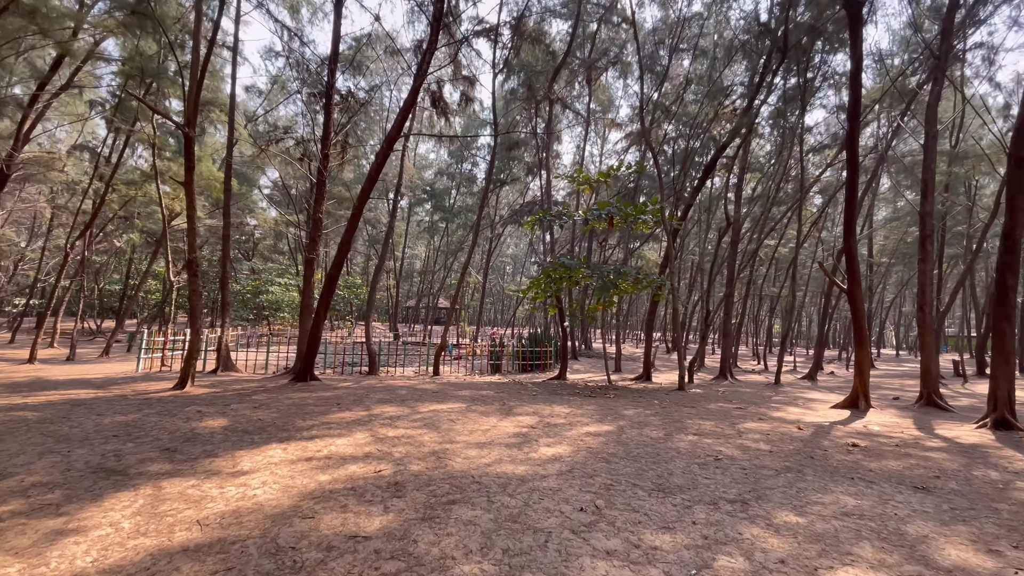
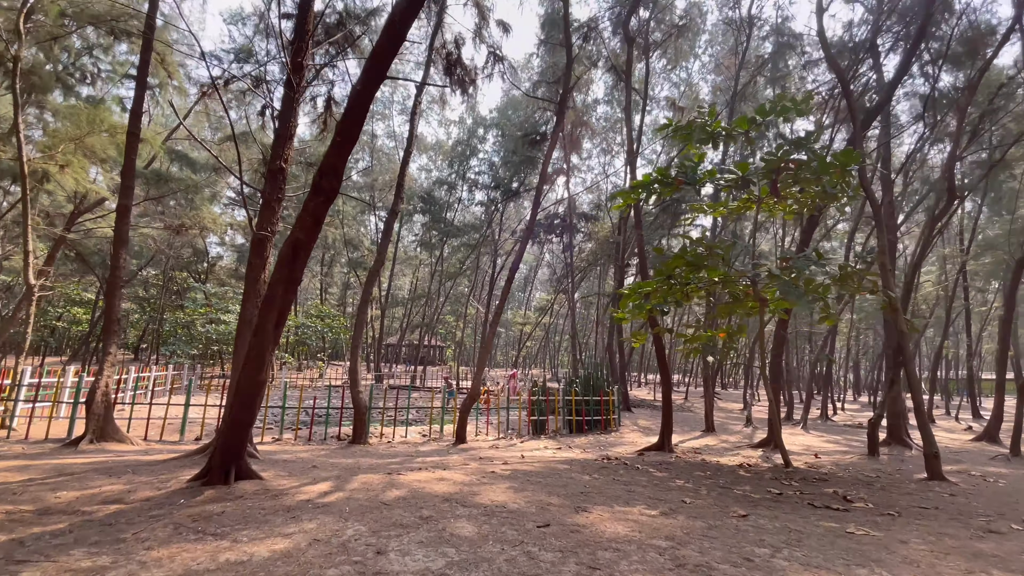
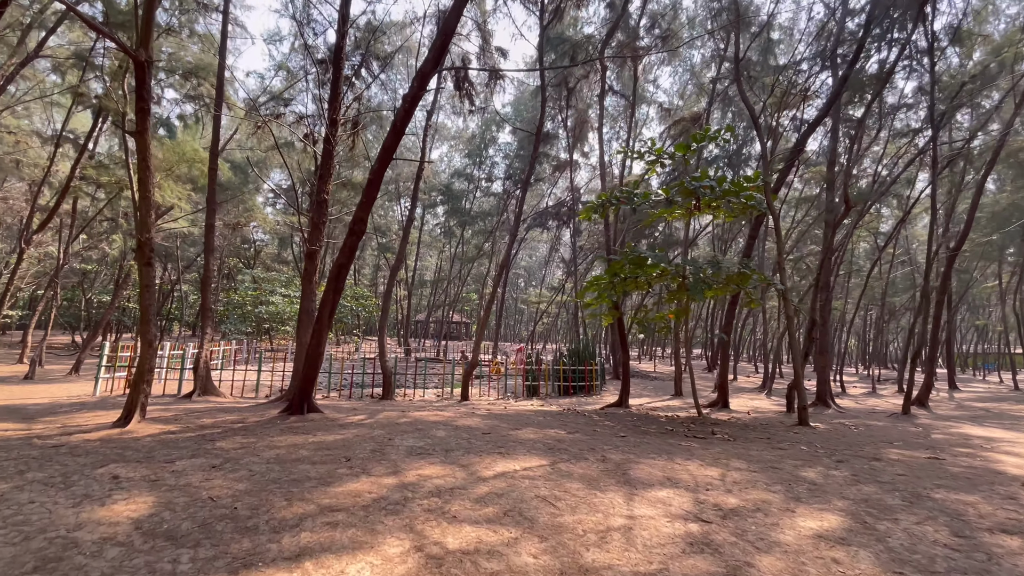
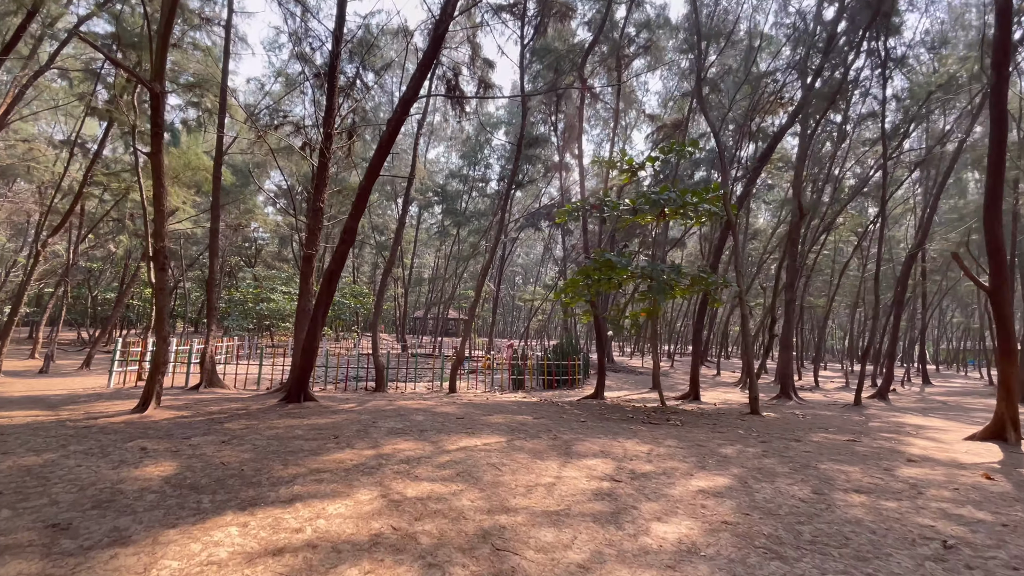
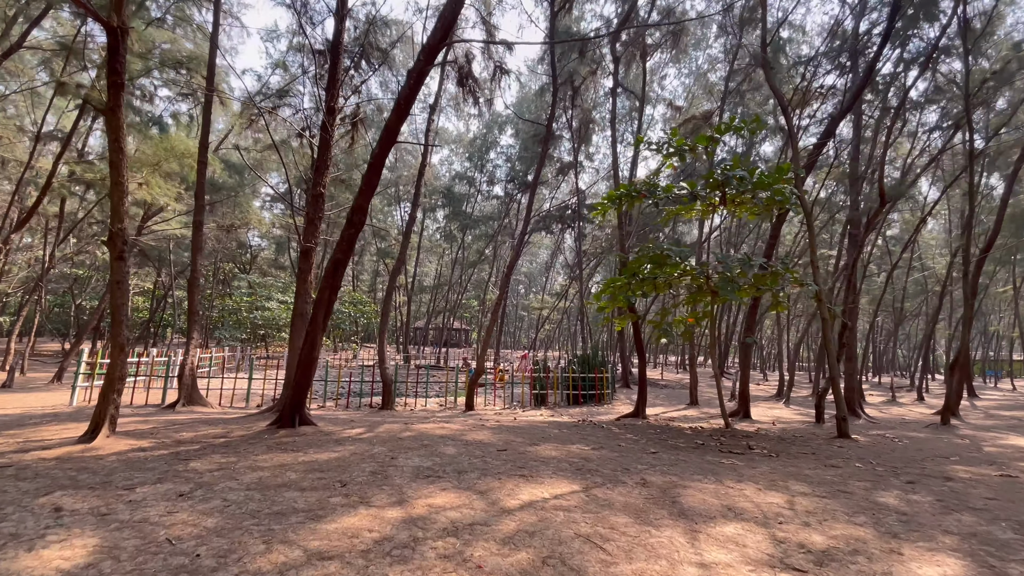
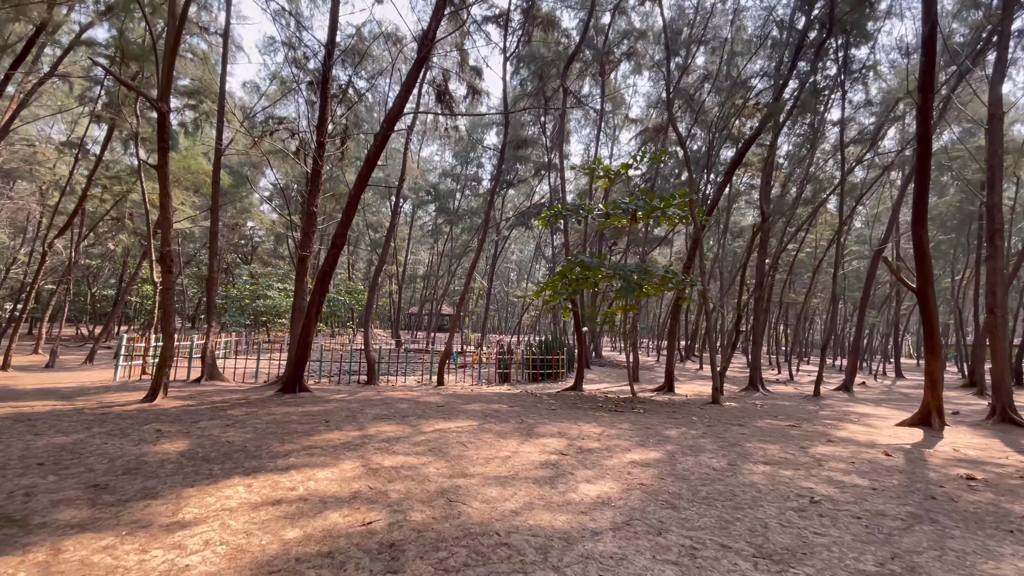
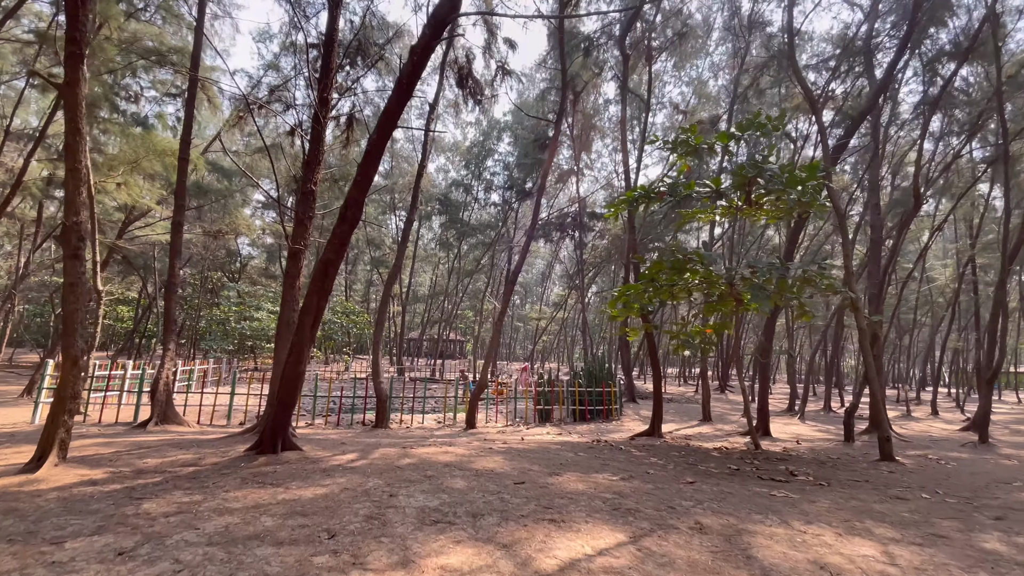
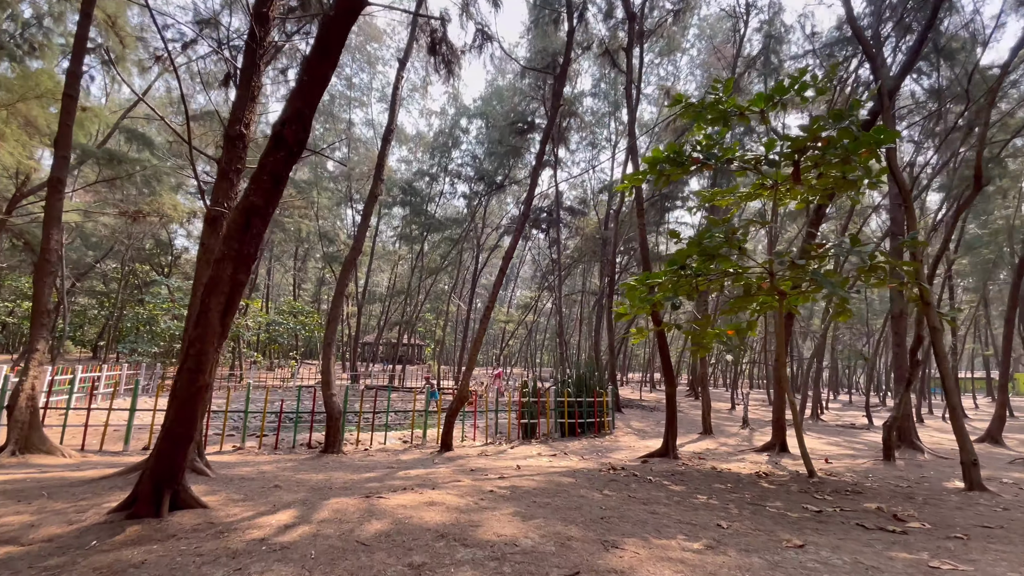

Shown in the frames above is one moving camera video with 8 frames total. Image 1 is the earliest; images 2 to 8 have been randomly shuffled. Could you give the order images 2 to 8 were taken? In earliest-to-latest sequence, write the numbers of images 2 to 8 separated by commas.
6, 4, 3, 5, 7, 2, 8
